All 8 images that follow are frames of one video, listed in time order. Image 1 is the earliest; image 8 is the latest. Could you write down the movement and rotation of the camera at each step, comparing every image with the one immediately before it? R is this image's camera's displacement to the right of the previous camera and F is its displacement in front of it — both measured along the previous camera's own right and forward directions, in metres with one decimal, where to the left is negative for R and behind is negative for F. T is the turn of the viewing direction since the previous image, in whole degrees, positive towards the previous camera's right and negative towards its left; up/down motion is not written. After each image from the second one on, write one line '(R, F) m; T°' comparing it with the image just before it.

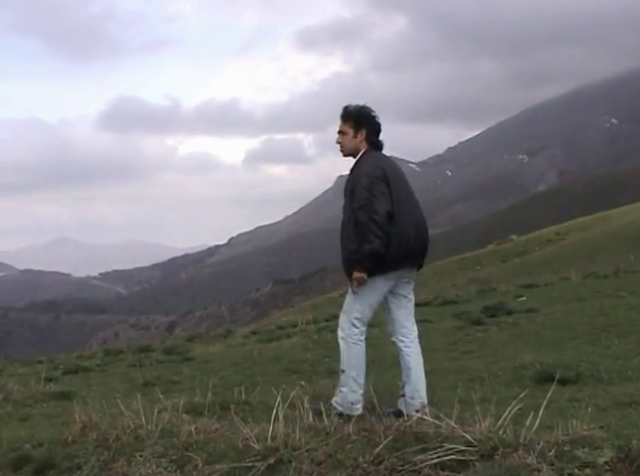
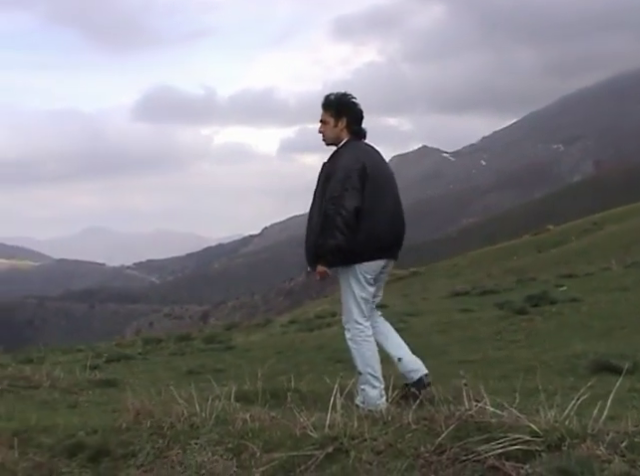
(-0.3, +0.1) m; -2°
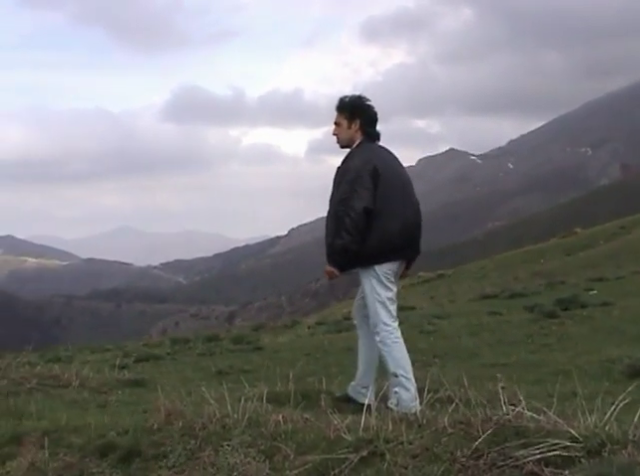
(-0.1, +0.1) m; -2°
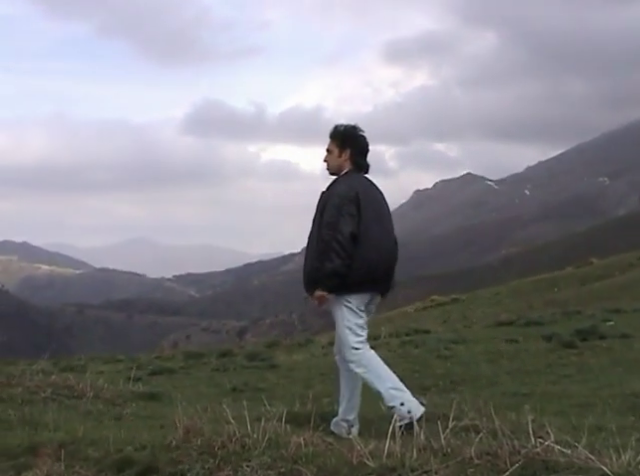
(-0.2, +0.1) m; -1°
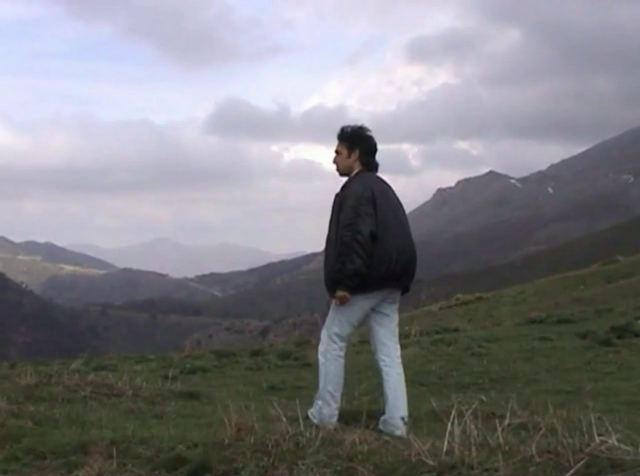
(-0.4, +0.1) m; -1°
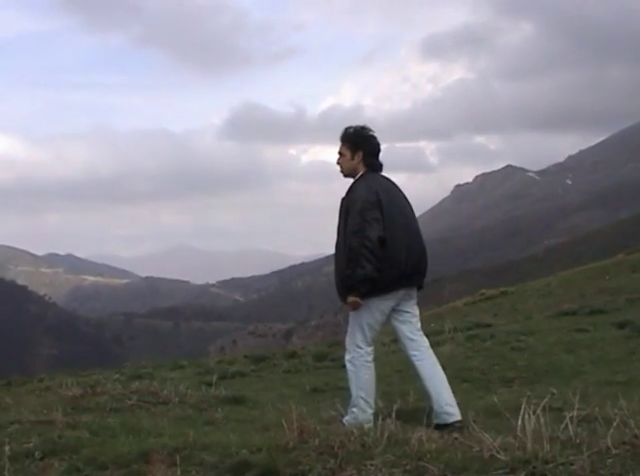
(-0.4, +0.1) m; -1°
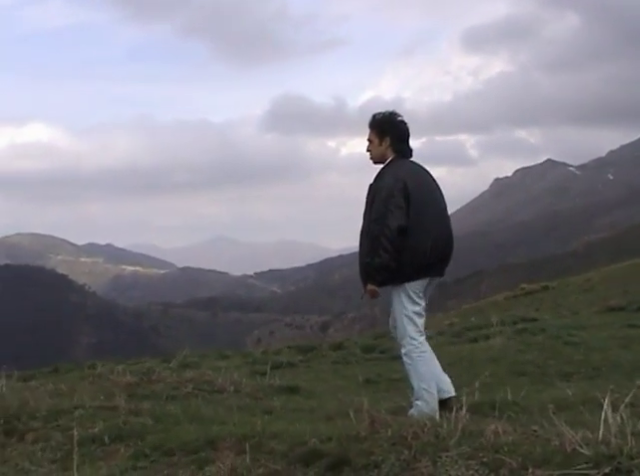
(-0.4, +0.1) m; -2°
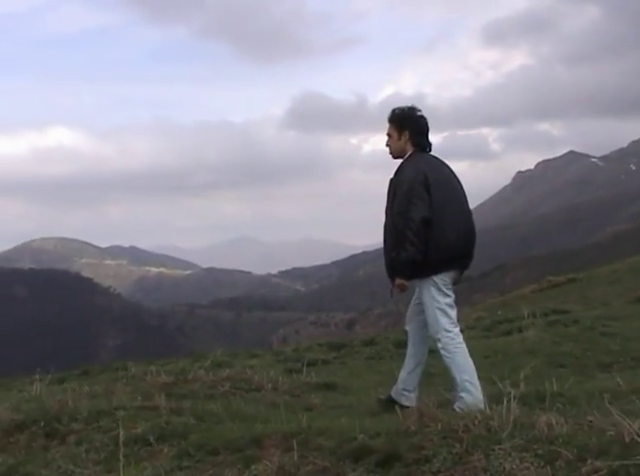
(-0.2, +0.1) m; -1°
